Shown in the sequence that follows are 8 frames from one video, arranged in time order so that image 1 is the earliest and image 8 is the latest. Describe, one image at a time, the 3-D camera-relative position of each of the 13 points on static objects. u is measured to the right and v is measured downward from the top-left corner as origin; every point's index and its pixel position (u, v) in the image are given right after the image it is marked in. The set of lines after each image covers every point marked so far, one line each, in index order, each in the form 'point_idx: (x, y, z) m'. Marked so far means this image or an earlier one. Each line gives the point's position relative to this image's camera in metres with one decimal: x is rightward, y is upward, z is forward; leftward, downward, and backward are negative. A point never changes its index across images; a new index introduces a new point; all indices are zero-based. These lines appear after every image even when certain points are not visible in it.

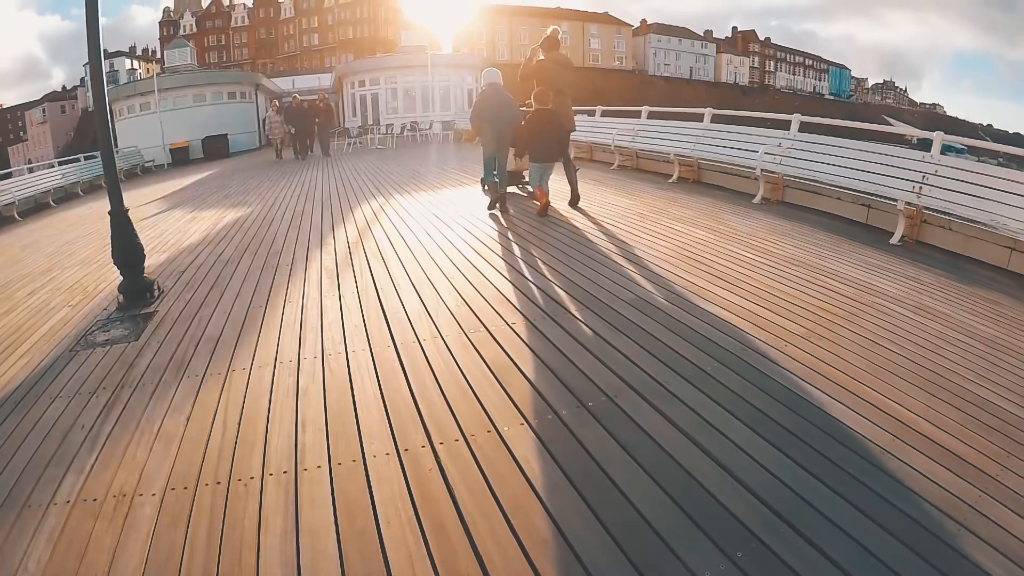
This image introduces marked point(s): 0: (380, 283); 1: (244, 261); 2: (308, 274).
0: (-0.9, 0.0, +4.4) m
1: (-1.9, +0.2, +4.8) m
2: (-1.3, +0.1, +4.5) m
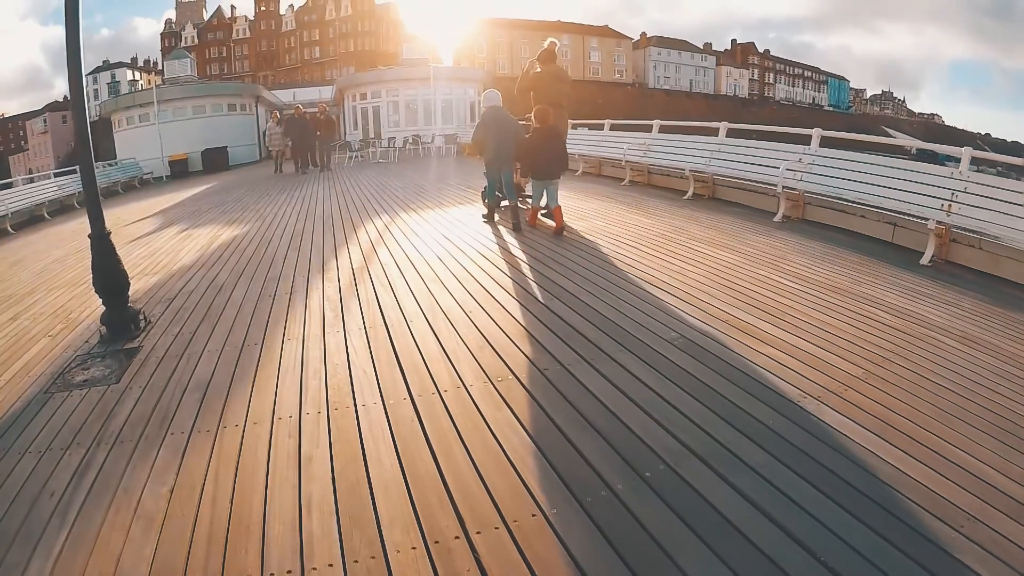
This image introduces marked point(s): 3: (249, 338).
0: (-0.7, -0.1, +4.0) m
1: (-1.8, 0.0, +4.4) m
2: (-1.2, -0.1, +4.1) m
3: (-1.4, -0.3, +3.5) m
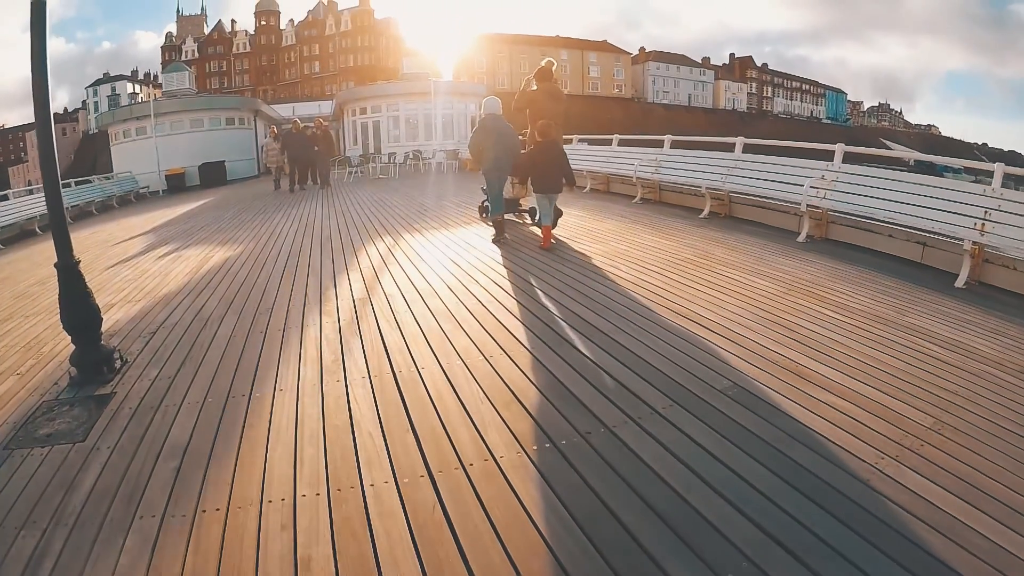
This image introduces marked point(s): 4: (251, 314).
0: (-0.6, -0.3, +3.5) m
1: (-1.6, -0.2, +4.0) m
2: (-1.1, -0.3, +3.6) m
3: (-1.2, -0.5, +3.1) m
4: (-1.6, -0.2, +4.1) m
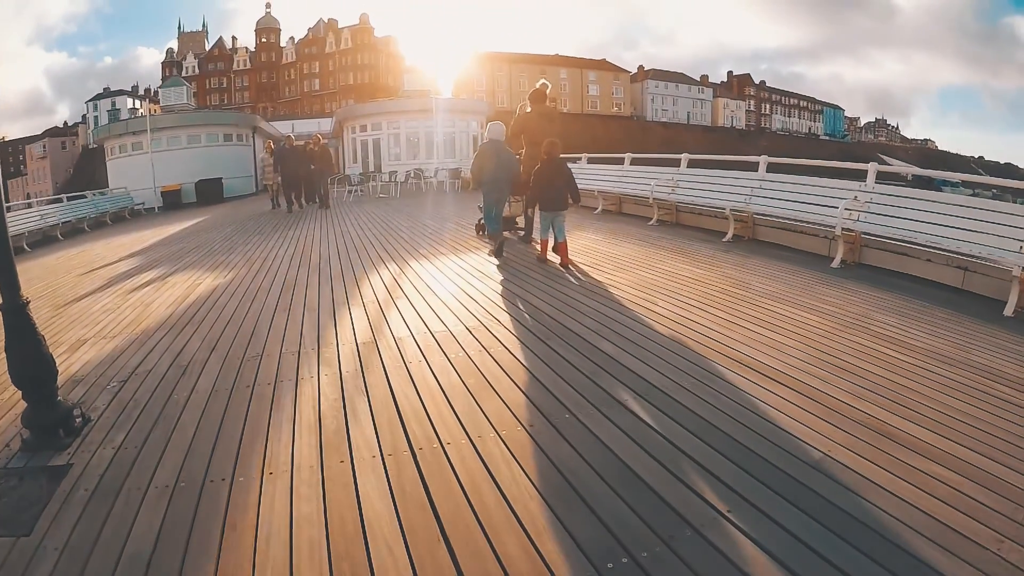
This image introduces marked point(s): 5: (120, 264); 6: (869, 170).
0: (-0.4, -0.5, +3.0) m
1: (-1.5, -0.4, +3.4) m
2: (-0.9, -0.5, +3.1) m
3: (-1.1, -0.6, +2.5) m
4: (-1.4, -0.4, +3.5) m
5: (-4.3, +0.3, +7.6) m
6: (+4.3, +1.4, +8.3) m
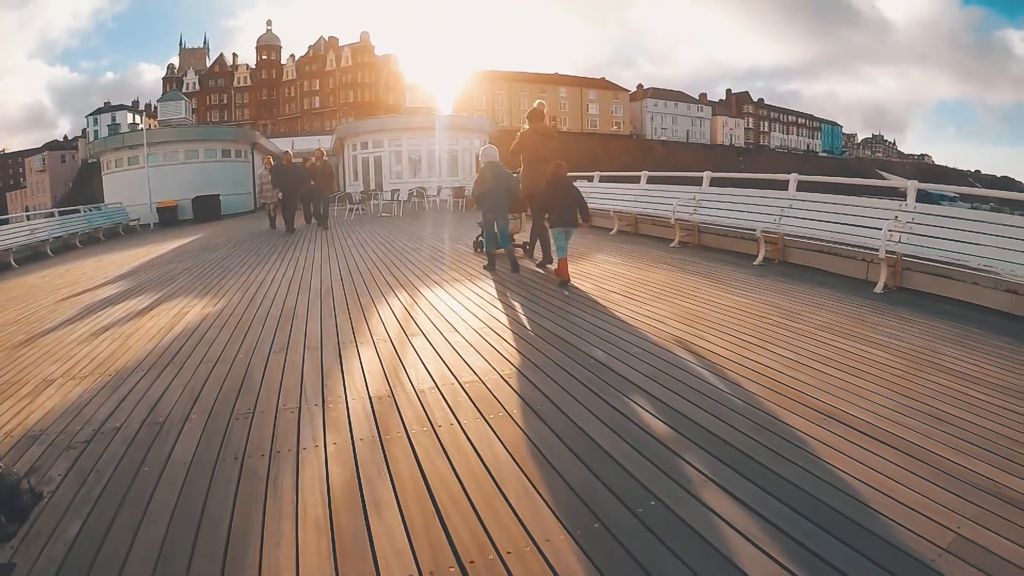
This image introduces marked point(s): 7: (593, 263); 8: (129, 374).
0: (-0.2, -0.7, +2.4) m
1: (-1.3, -0.5, +2.9) m
2: (-0.7, -0.6, +2.5) m
3: (-0.9, -0.8, +2.0) m
4: (-1.2, -0.5, +3.0) m
5: (-4.1, 0.0, +7.0) m
6: (+4.4, +1.1, +7.8) m
7: (+0.9, +0.3, +7.7) m
8: (-2.0, -0.4, +3.6) m
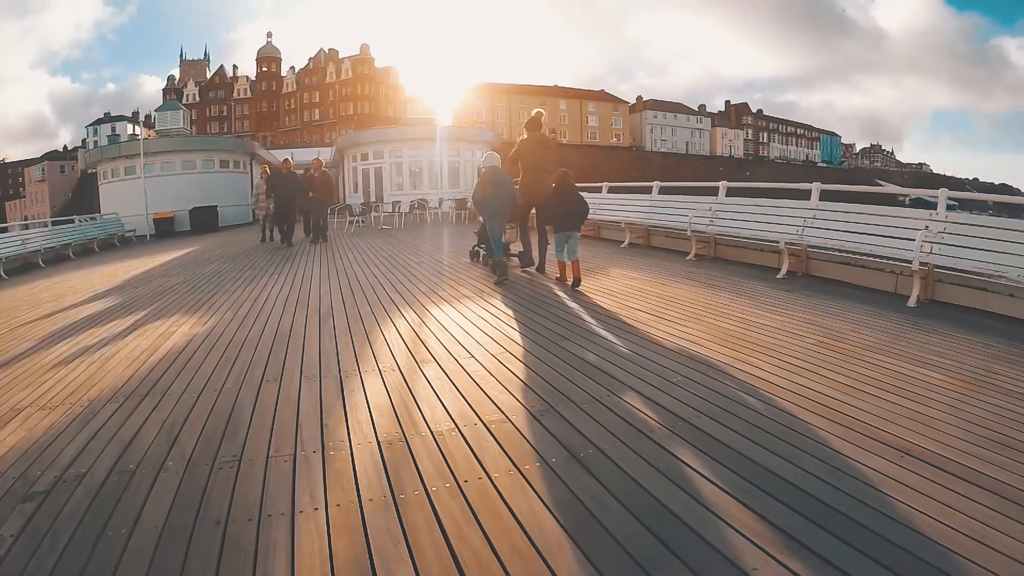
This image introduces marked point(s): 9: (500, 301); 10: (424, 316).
0: (-0.1, -0.7, +2.0) m
1: (-1.2, -0.6, +2.5) m
2: (-0.6, -0.7, +2.1) m
3: (-0.8, -0.8, +1.5) m
4: (-1.1, -0.6, +2.6) m
5: (-4.0, -0.1, +6.6) m
6: (+4.6, +1.0, +7.4) m
7: (+1.0, +0.1, +7.3) m
8: (-1.9, -0.5, +3.2) m
9: (-0.1, -0.1, +5.9) m
10: (-0.6, -0.2, +5.1) m
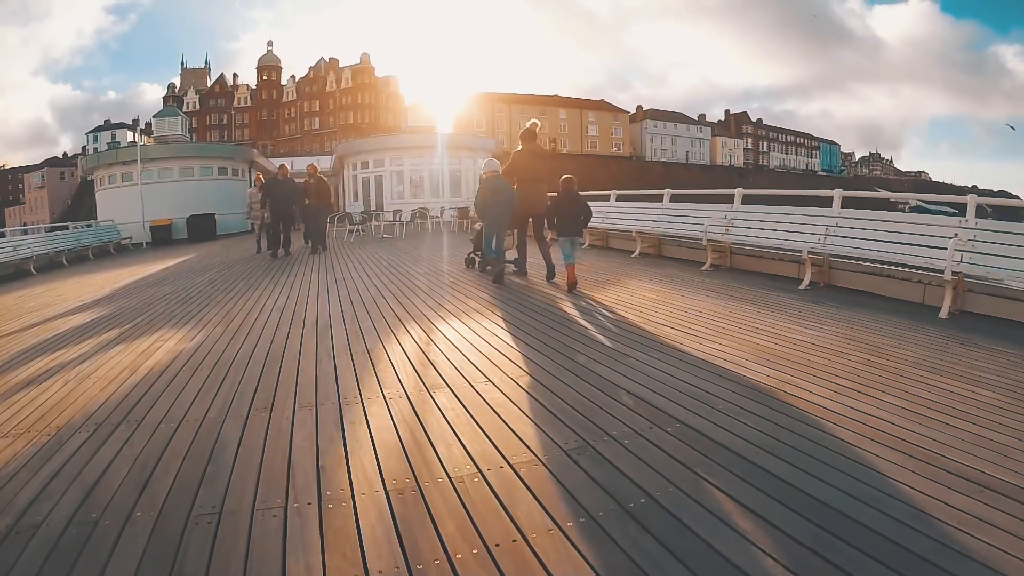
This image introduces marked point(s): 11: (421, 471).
0: (0.0, -0.8, +1.6) m
1: (-1.1, -0.7, +2.1) m
2: (-0.5, -0.8, +1.7) m
3: (-0.7, -0.9, +1.2) m
4: (-1.0, -0.6, +2.2) m
5: (-3.9, -0.2, +6.3) m
6: (+4.7, +0.9, +7.0) m
7: (+1.1, 0.0, +7.0) m
8: (-1.8, -0.6, +2.8) m
9: (0.0, -0.2, +5.6) m
10: (-0.6, -0.3, +4.8) m
11: (-0.3, -0.6, +2.5) m
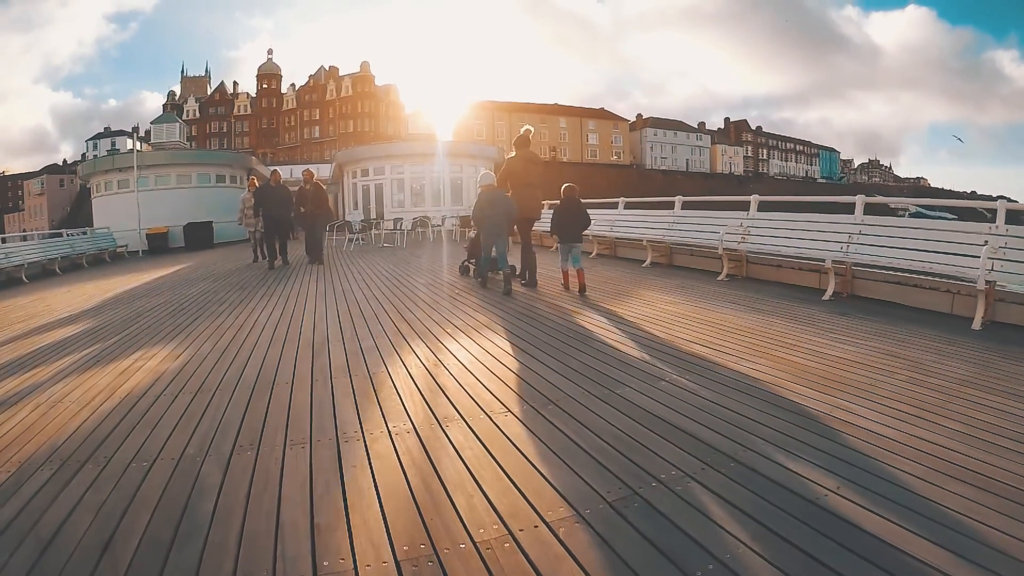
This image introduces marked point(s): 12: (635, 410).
0: (+0.1, -0.8, +1.3) m
1: (-1.0, -0.7, +1.7) m
2: (-0.4, -0.8, +1.4) m
3: (-0.6, -0.9, +0.8) m
4: (-0.9, -0.7, +1.8) m
5: (-3.9, -0.3, +5.9) m
6: (+4.7, +0.8, +6.7) m
7: (+1.2, -0.1, +6.6) m
8: (-1.7, -0.7, +2.5) m
9: (+0.1, -0.3, +5.2) m
10: (-0.5, -0.3, +4.4) m
11: (-0.2, -0.7, +2.1) m
12: (+0.6, -0.6, +3.3) m
